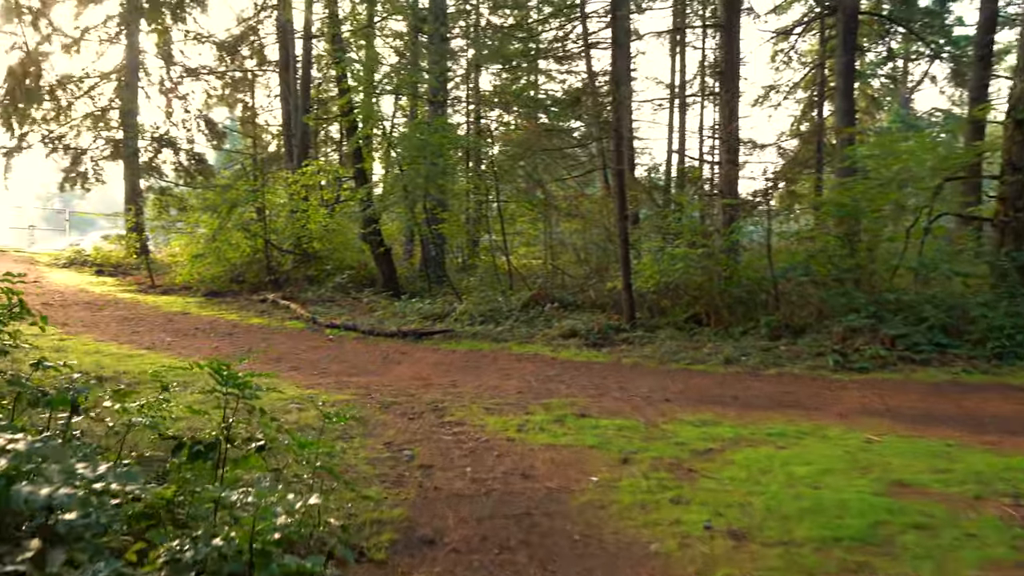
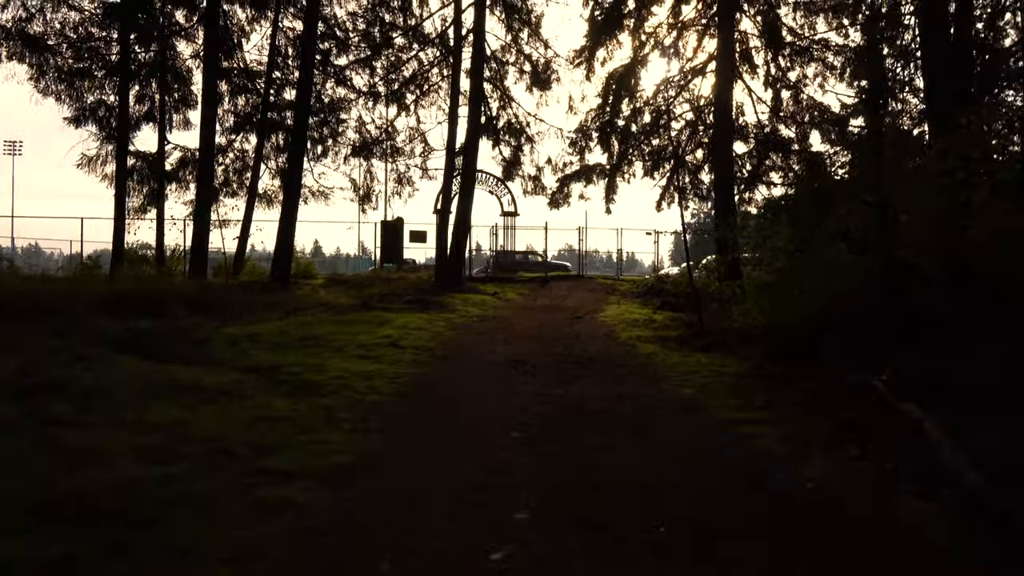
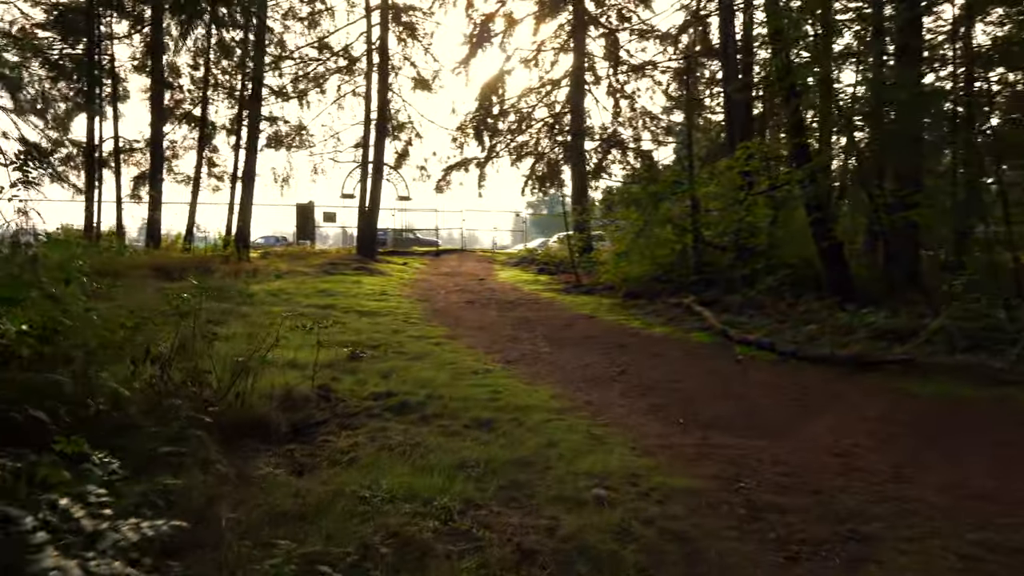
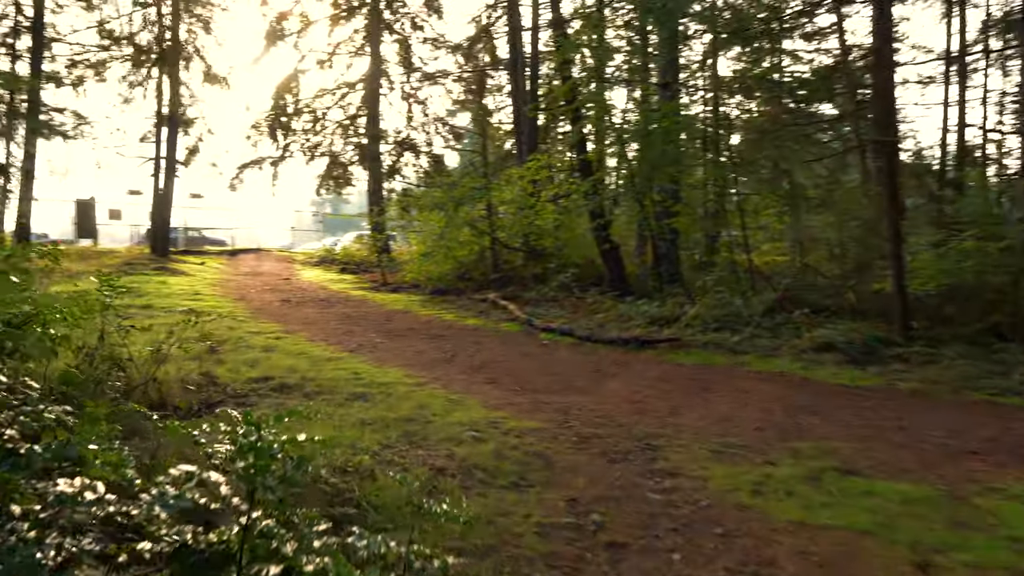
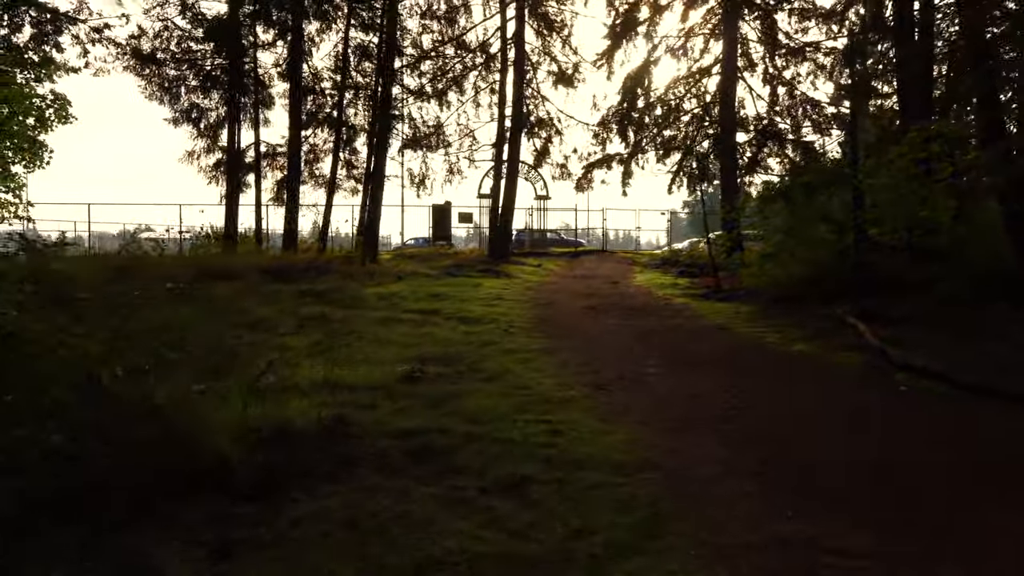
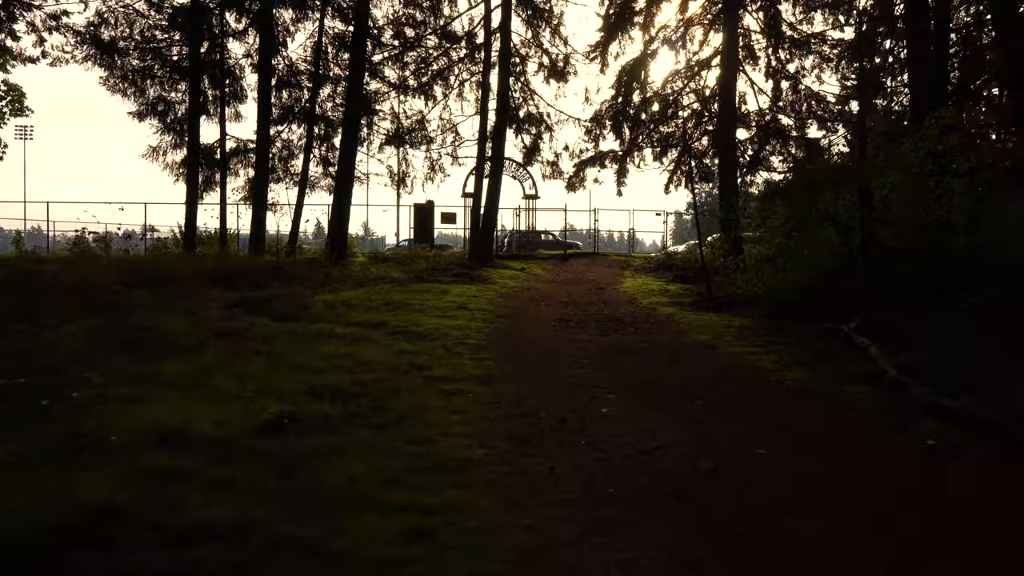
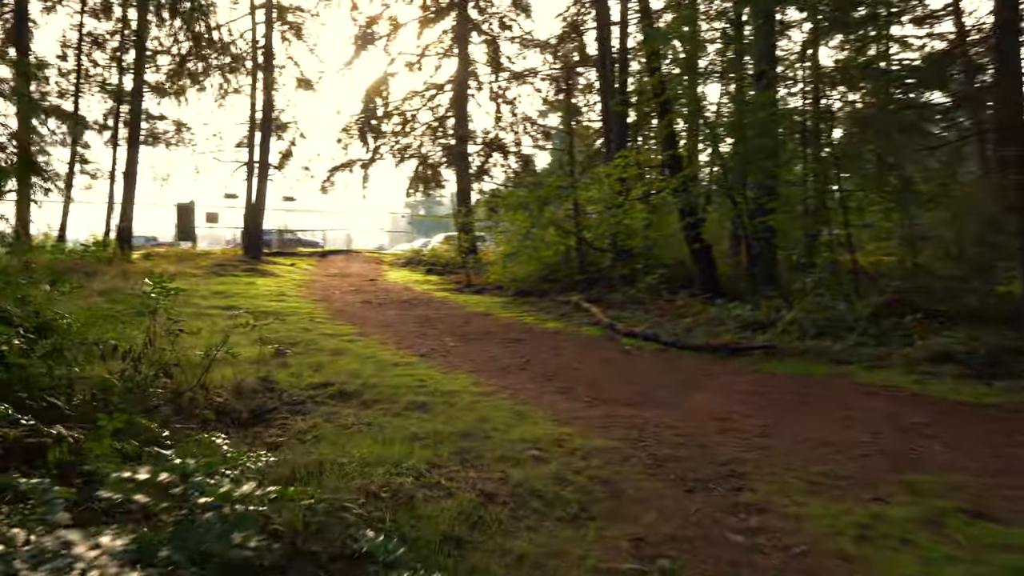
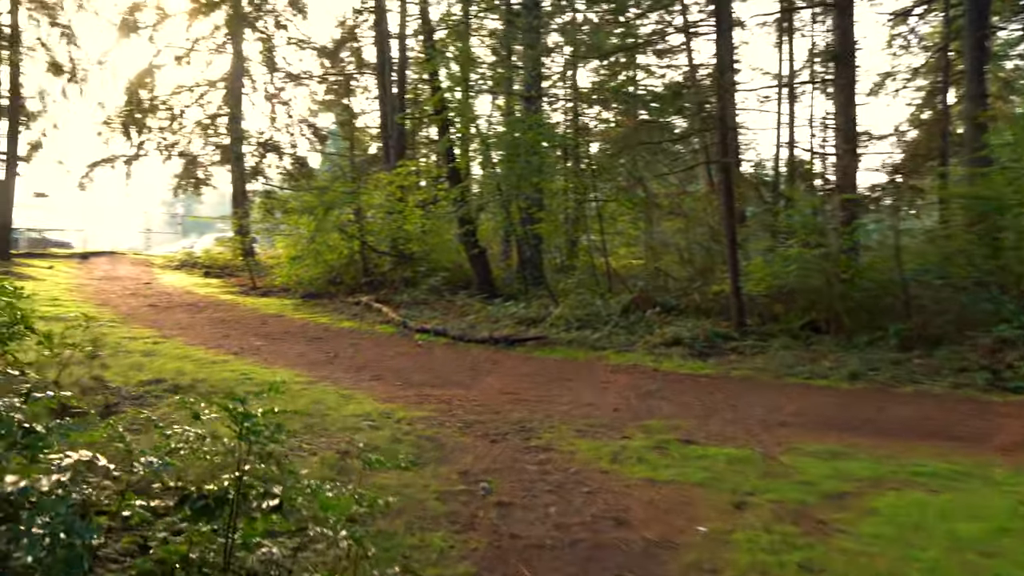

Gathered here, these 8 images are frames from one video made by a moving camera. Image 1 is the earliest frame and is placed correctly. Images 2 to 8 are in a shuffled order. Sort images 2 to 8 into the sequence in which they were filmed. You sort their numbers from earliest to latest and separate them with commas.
8, 4, 7, 3, 5, 6, 2
